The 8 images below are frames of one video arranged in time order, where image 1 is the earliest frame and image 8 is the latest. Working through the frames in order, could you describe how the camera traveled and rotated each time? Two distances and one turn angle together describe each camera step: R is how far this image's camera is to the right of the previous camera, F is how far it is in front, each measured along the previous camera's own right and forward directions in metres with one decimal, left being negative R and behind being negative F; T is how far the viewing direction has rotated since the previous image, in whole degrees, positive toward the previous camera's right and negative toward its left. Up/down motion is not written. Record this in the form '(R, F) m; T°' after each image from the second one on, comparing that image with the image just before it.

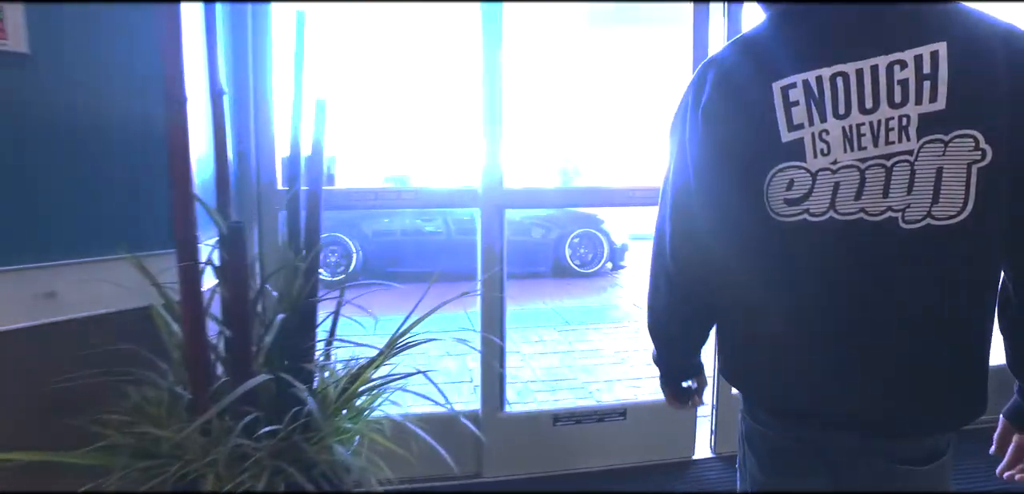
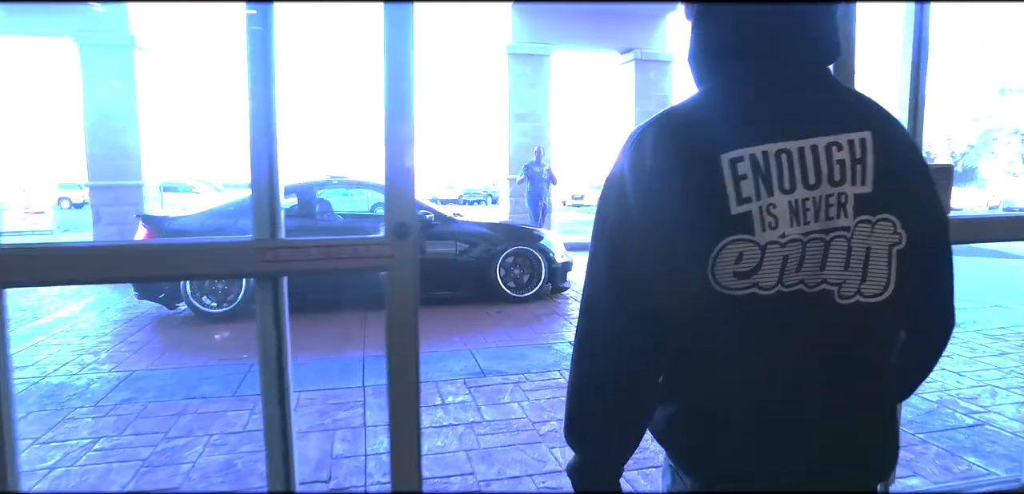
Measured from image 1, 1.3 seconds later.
(+0.1, +0.4) m; +3°
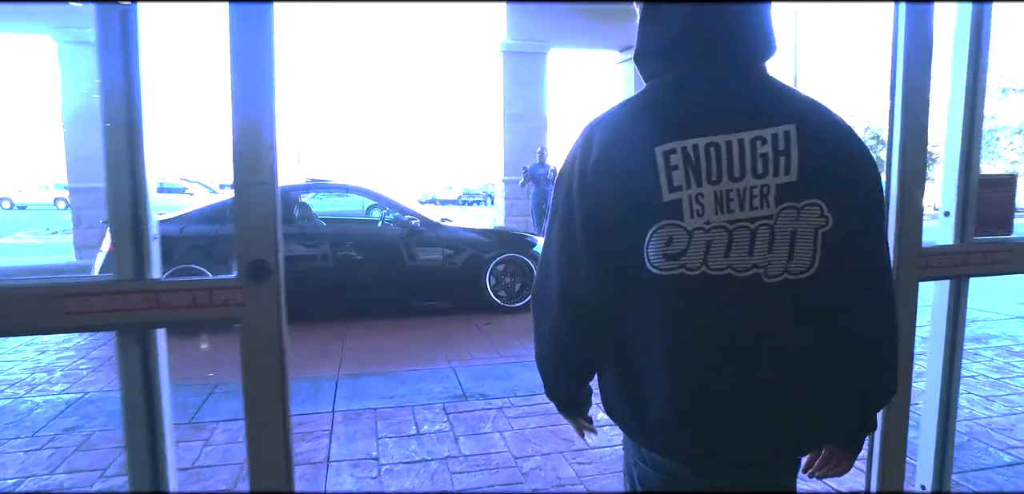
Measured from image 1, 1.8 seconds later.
(+0.1, +0.4) m; 0°
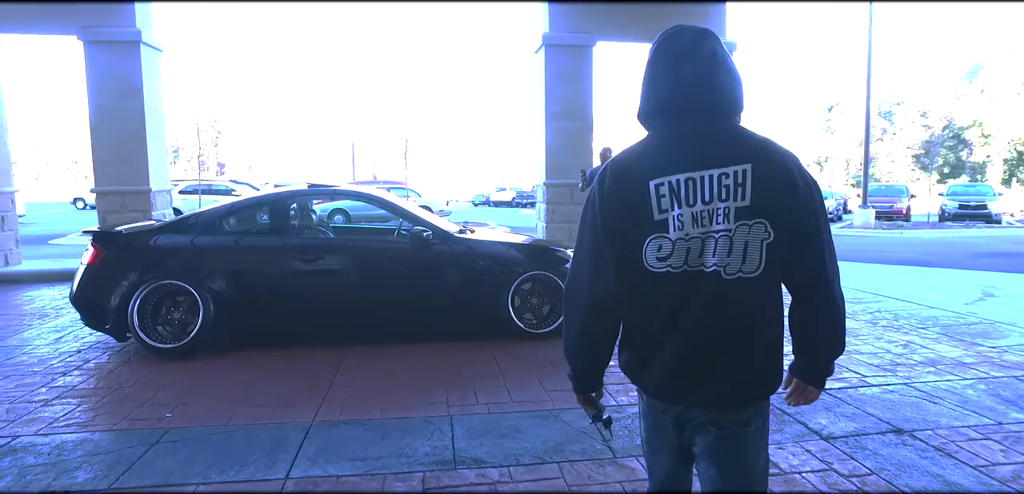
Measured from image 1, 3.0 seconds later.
(+0.3, +0.9) m; -5°
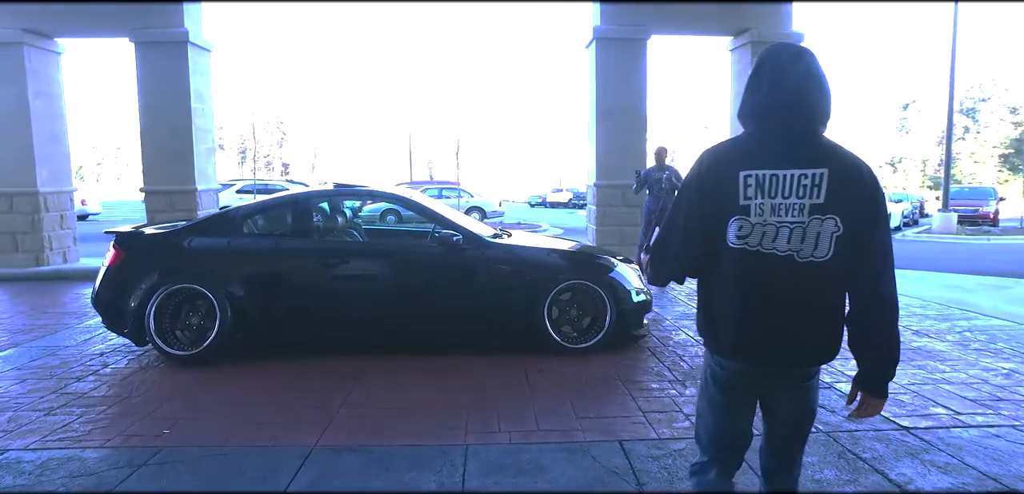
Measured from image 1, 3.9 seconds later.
(+0.2, +0.5) m; -5°
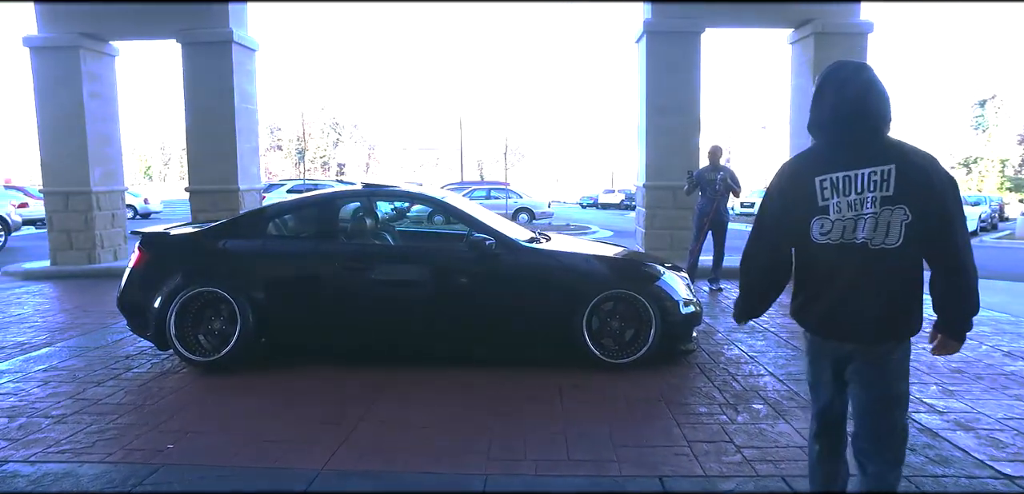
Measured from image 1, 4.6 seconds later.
(+0.1, +0.4) m; -5°
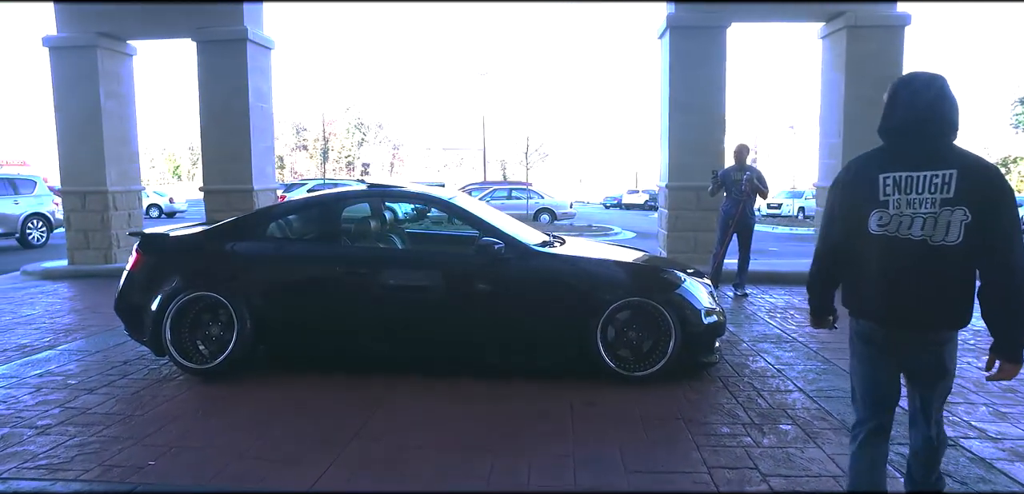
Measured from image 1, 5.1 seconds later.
(+0.1, +0.3) m; -2°
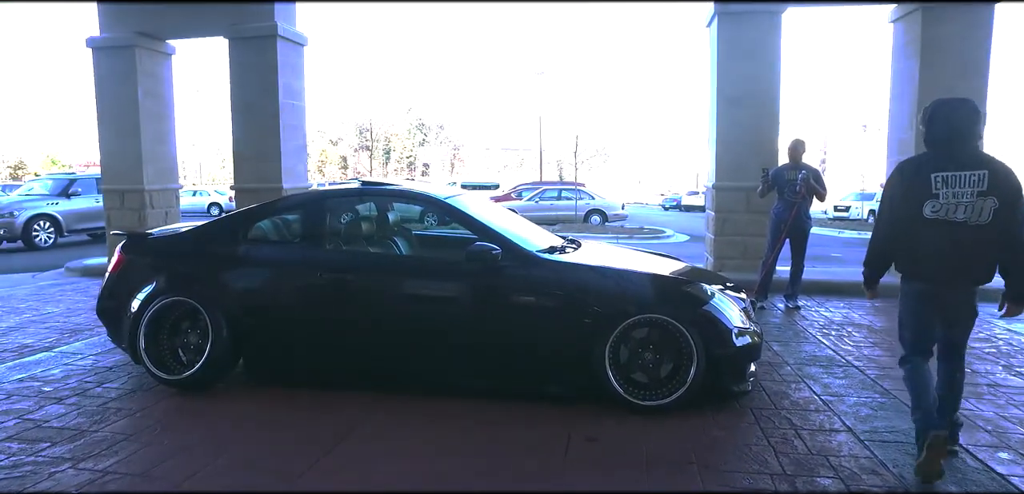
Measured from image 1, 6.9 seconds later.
(+0.4, +0.6) m; -5°
